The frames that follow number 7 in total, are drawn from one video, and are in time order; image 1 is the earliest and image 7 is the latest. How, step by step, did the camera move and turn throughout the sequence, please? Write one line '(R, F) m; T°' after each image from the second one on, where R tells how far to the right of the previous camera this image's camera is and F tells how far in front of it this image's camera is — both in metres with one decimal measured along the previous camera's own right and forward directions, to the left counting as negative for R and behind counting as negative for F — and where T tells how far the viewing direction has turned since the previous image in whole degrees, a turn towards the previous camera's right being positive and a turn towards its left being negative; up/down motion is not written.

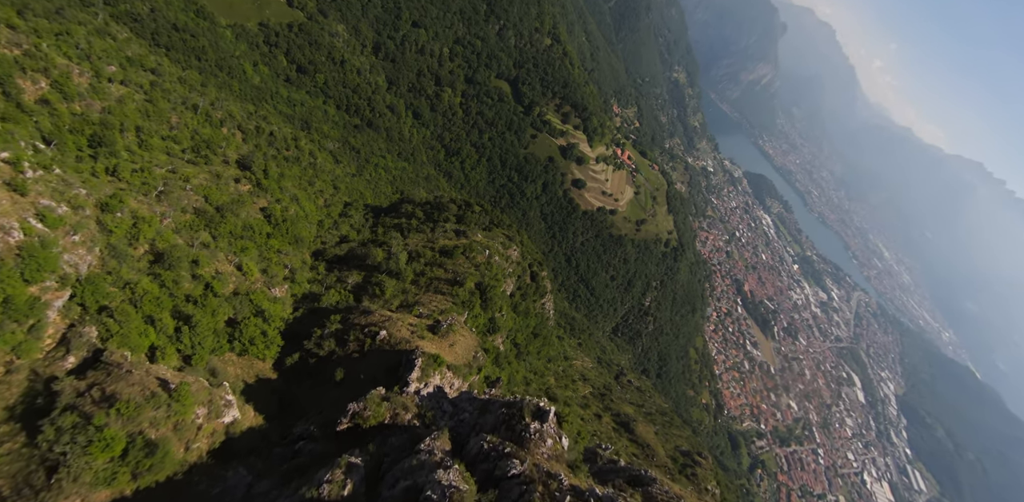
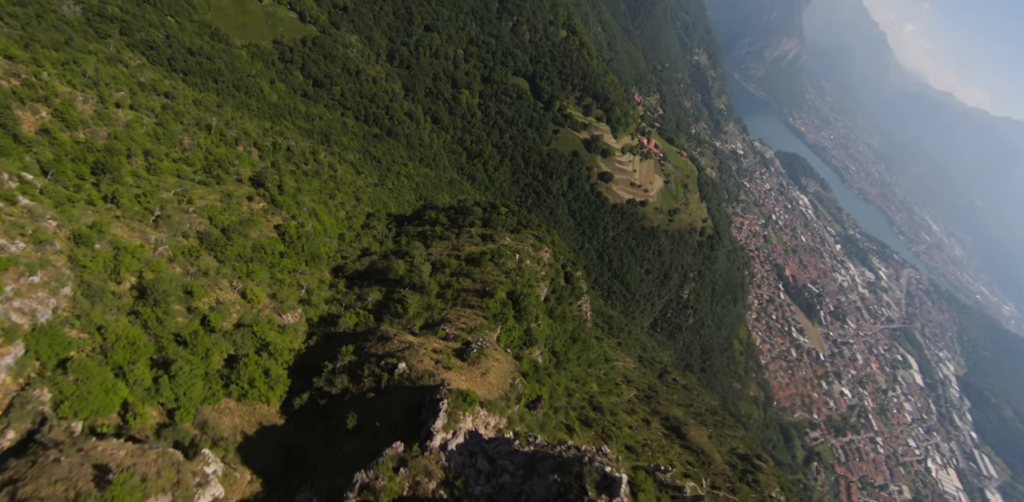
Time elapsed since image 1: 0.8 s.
(-0.2, +2.7) m; -3°
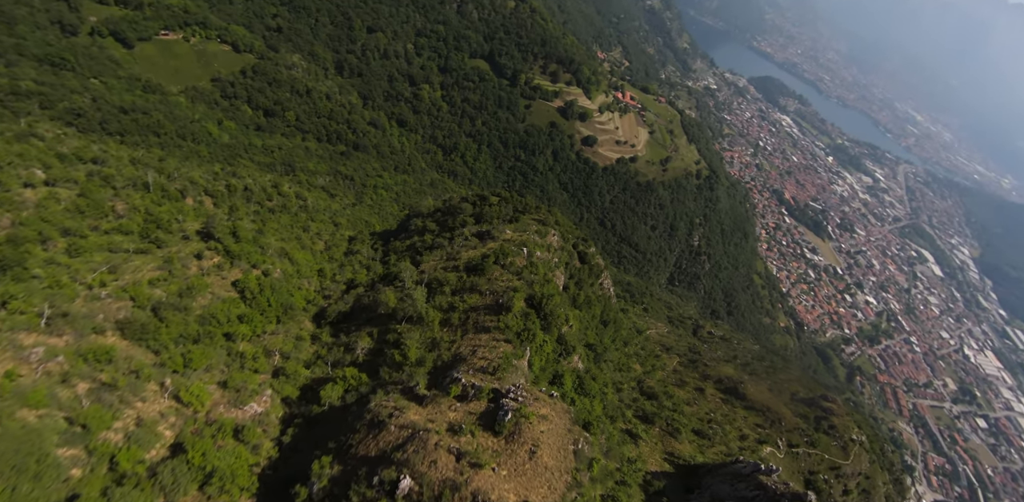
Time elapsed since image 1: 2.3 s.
(-0.3, +5.0) m; 0°
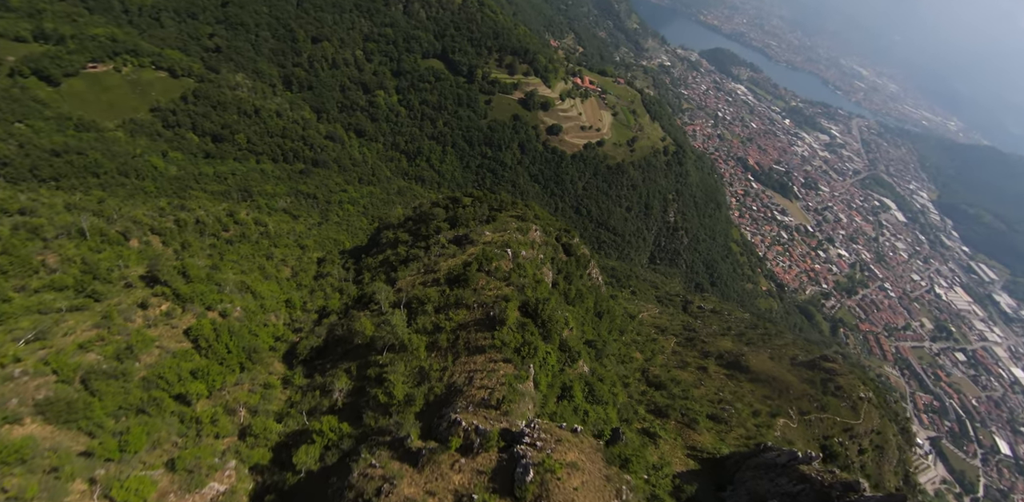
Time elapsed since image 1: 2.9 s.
(-0.3, +2.3) m; +3°
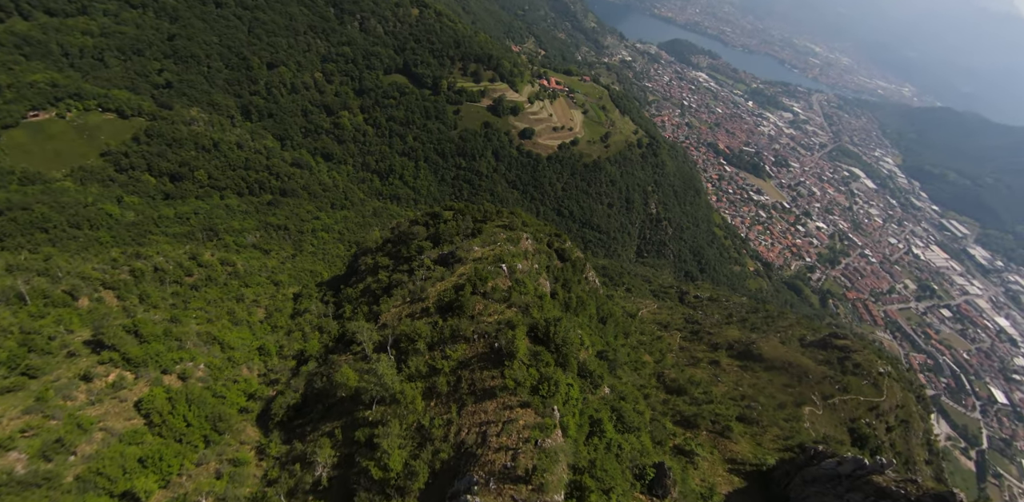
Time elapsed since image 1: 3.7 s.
(-0.5, +2.8) m; +2°
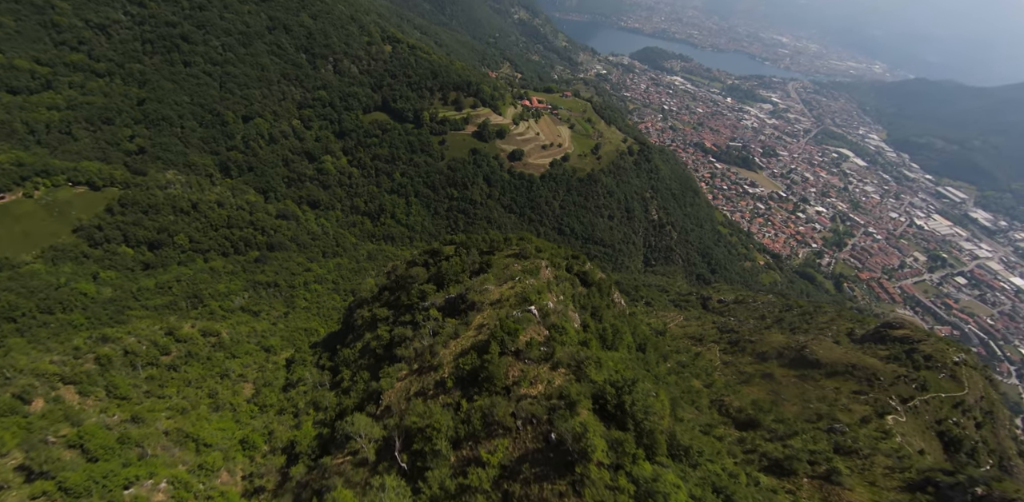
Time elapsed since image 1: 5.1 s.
(-0.9, +4.6) m; 0°
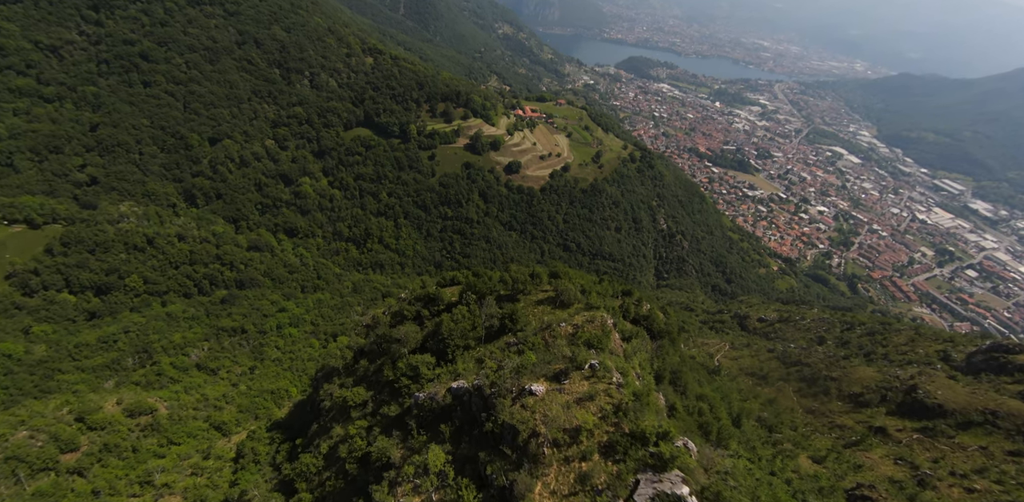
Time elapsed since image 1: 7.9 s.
(-1.5, +9.5) m; +1°
